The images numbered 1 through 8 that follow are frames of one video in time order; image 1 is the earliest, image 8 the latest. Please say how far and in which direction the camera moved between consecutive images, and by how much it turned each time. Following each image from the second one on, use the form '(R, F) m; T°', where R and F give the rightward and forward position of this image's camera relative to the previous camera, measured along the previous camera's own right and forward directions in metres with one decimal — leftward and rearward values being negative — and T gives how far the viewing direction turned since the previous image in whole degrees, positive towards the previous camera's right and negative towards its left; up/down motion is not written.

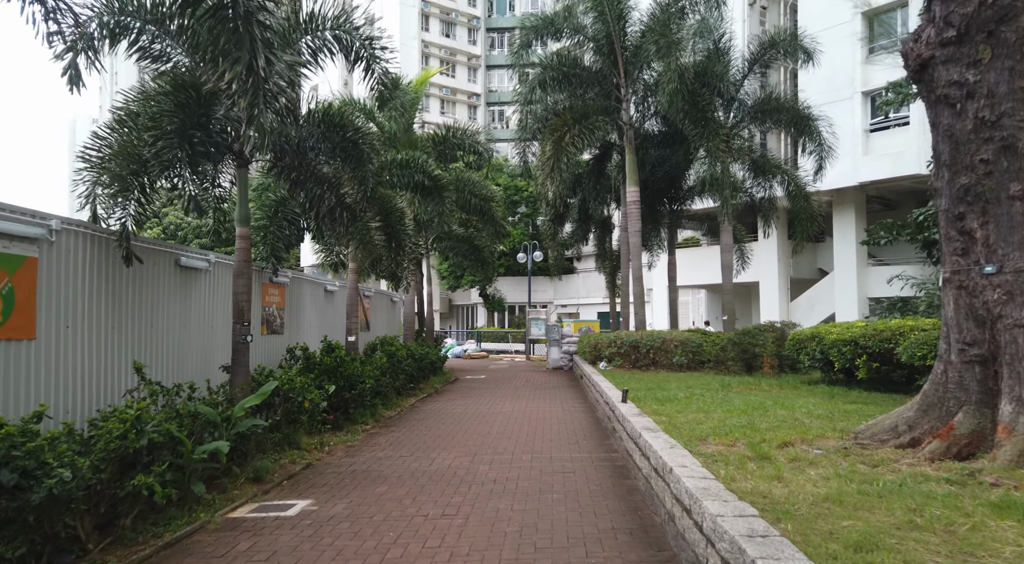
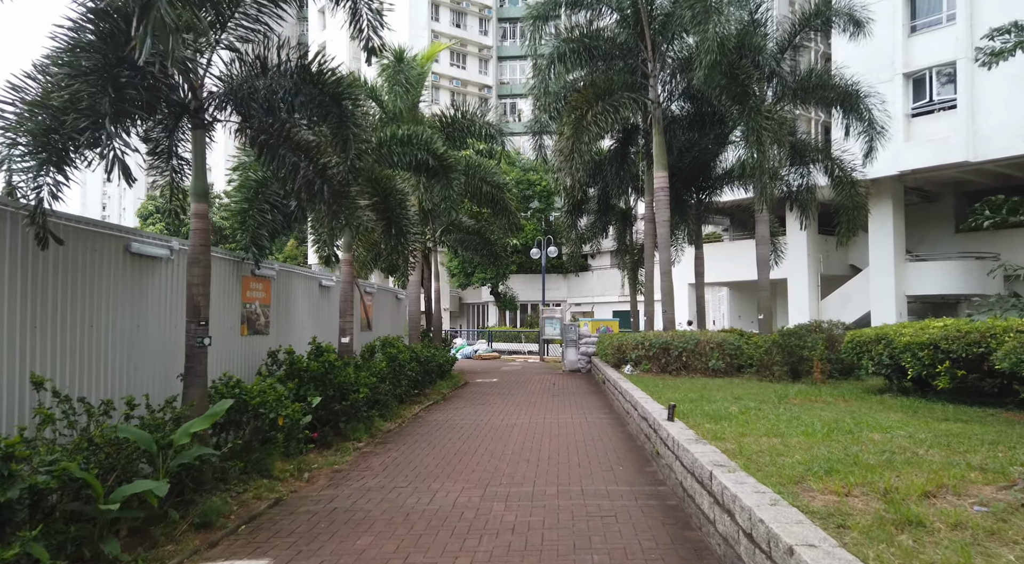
(-0.1, +1.6) m; -1°
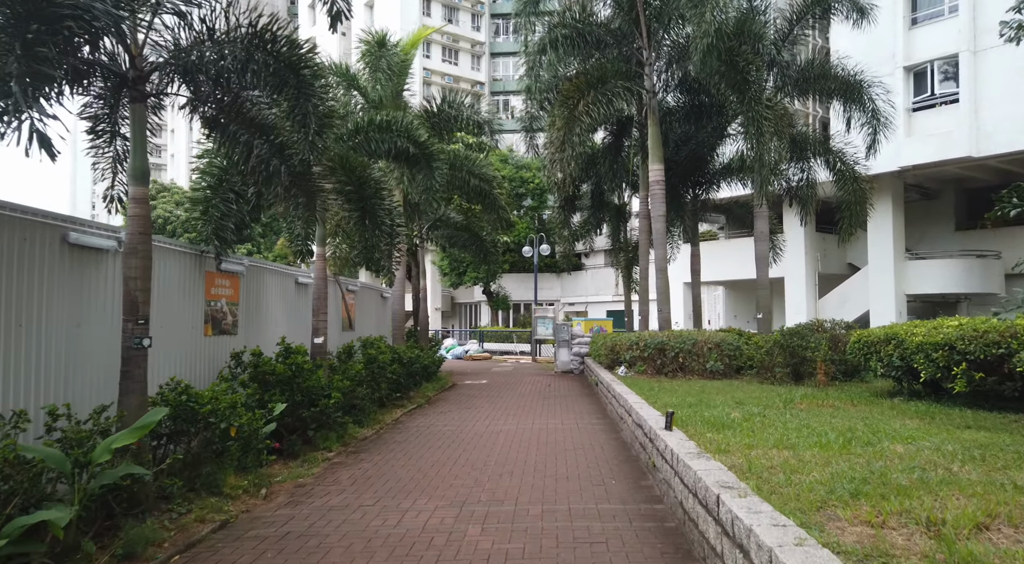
(+0.1, +0.7) m; 0°
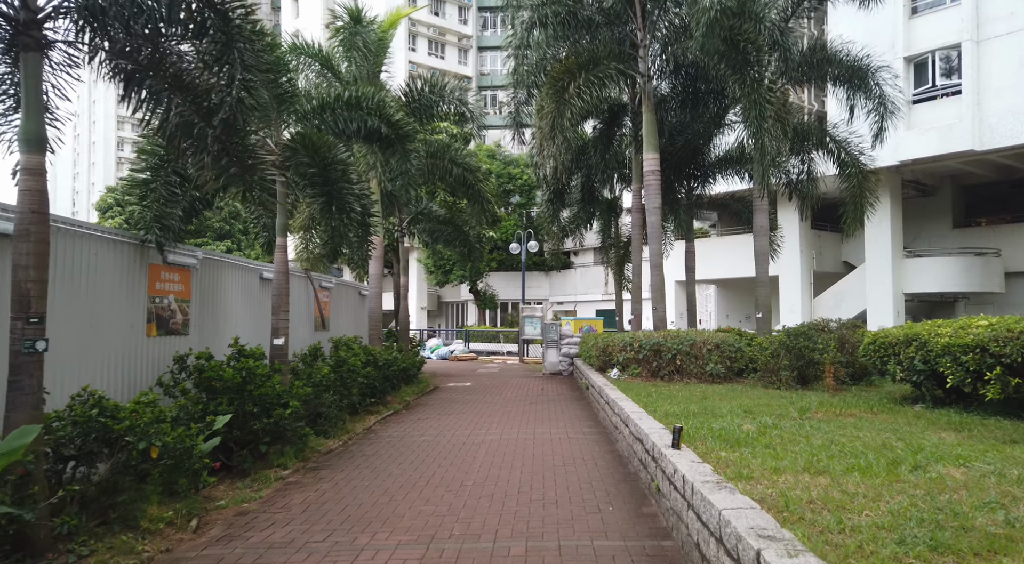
(+0.1, +1.0) m; +1°
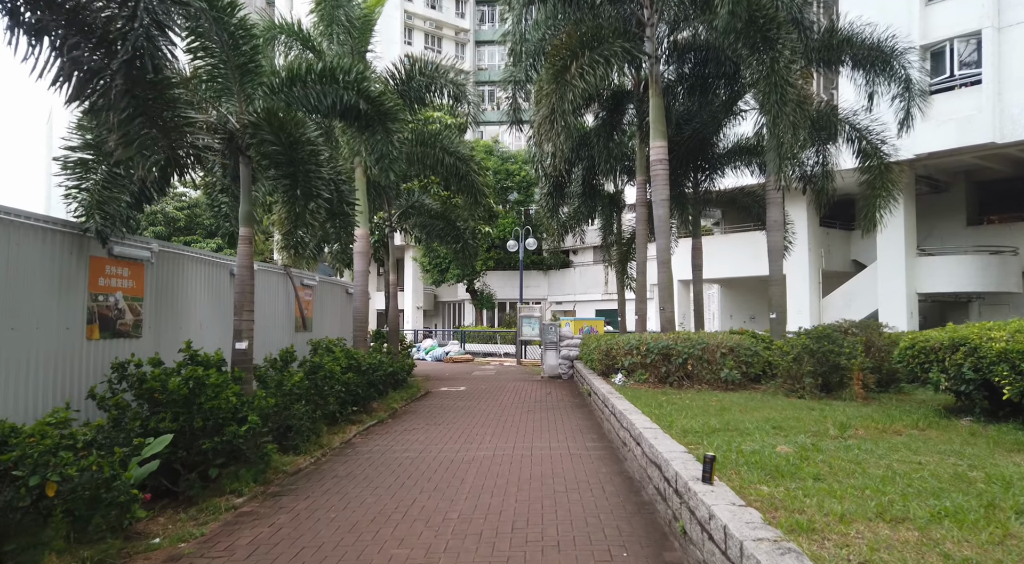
(0.0, +1.1) m; 0°
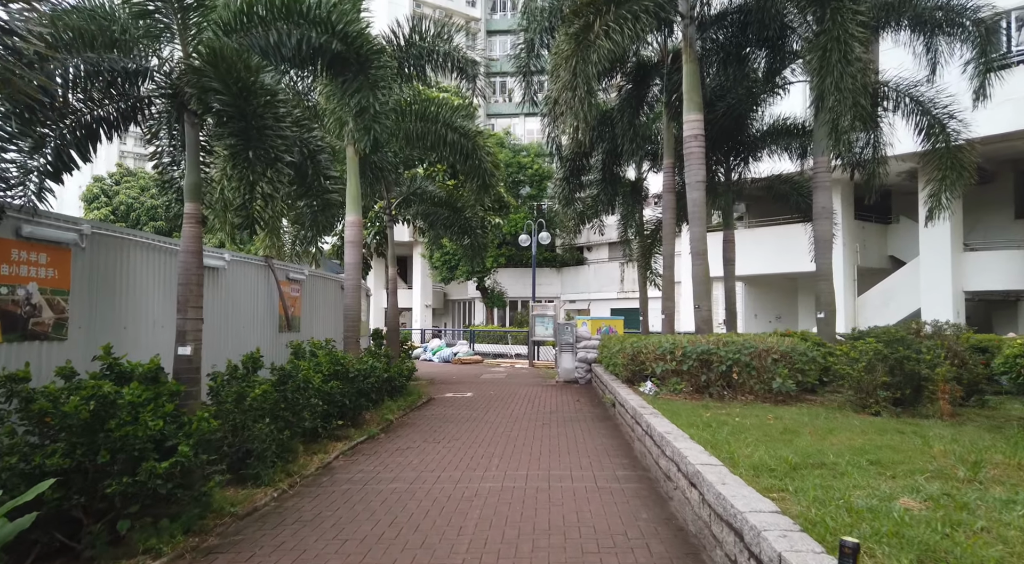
(0.0, +1.7) m; -1°
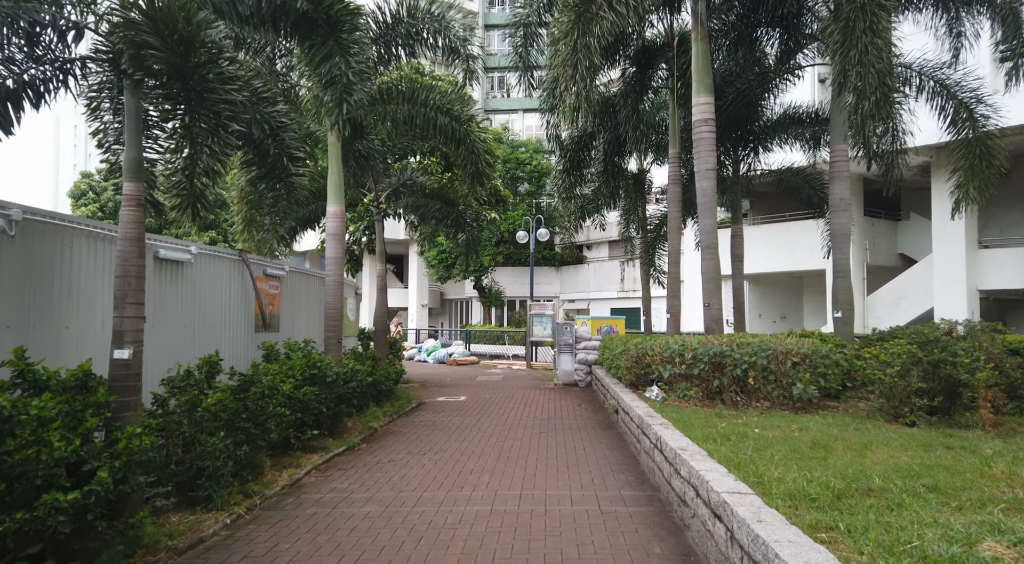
(+0.1, +0.9) m; 0°
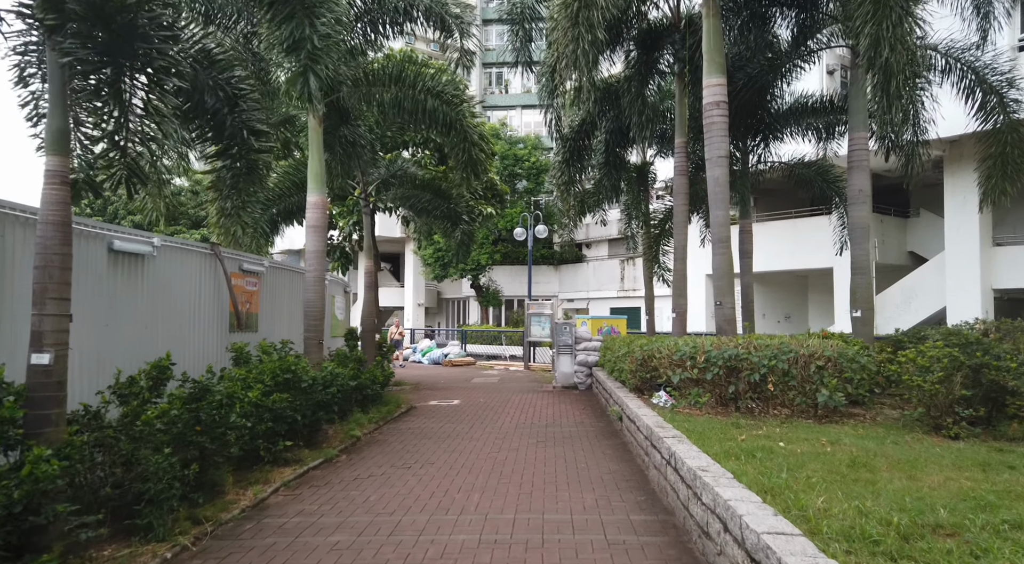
(0.0, +0.8) m; 0°
